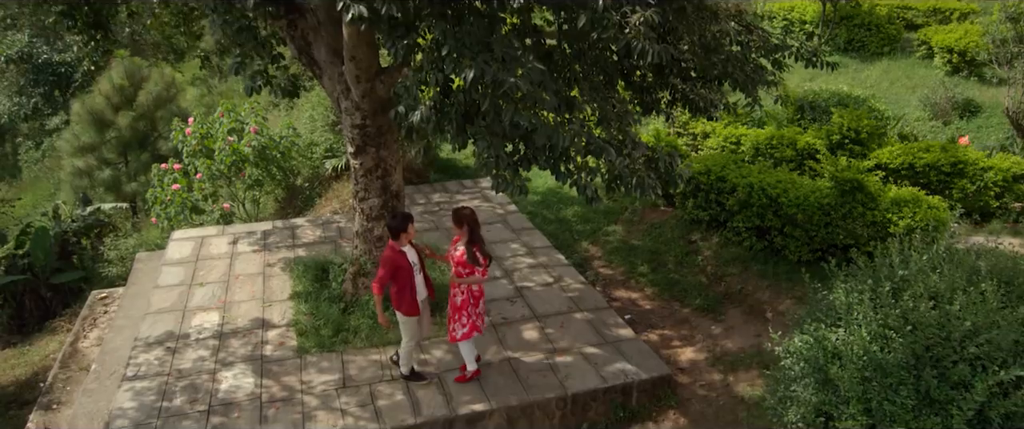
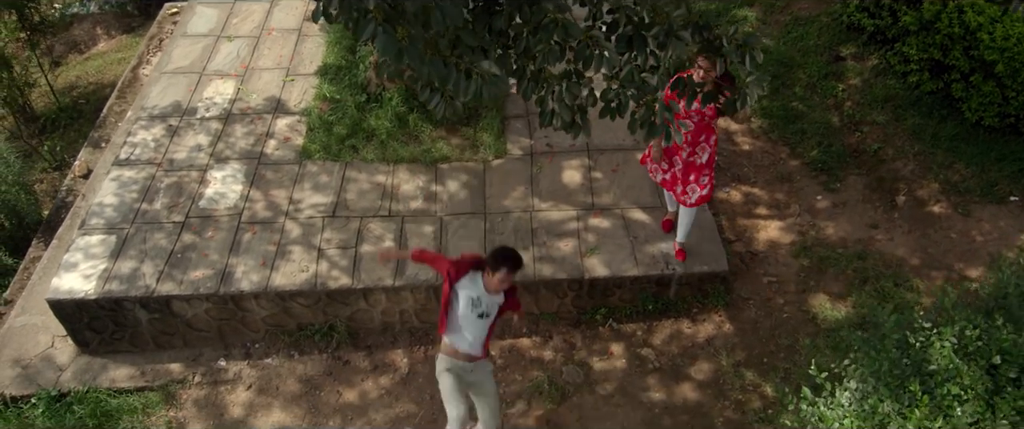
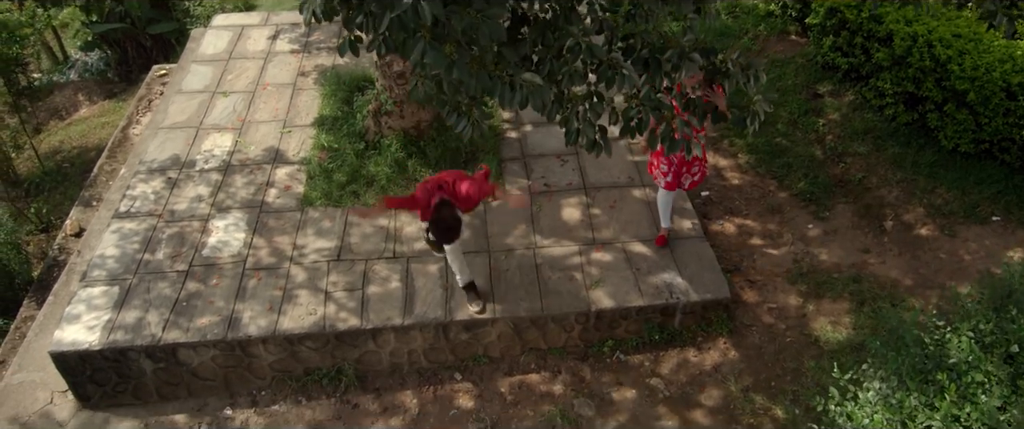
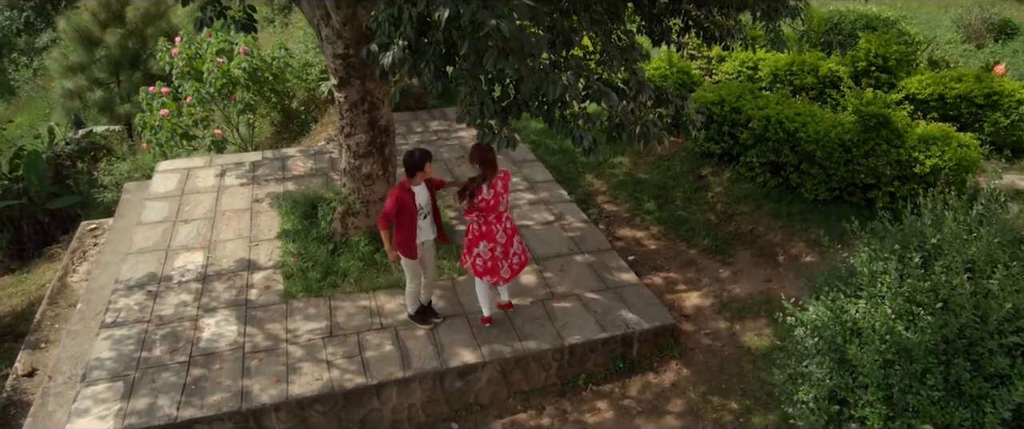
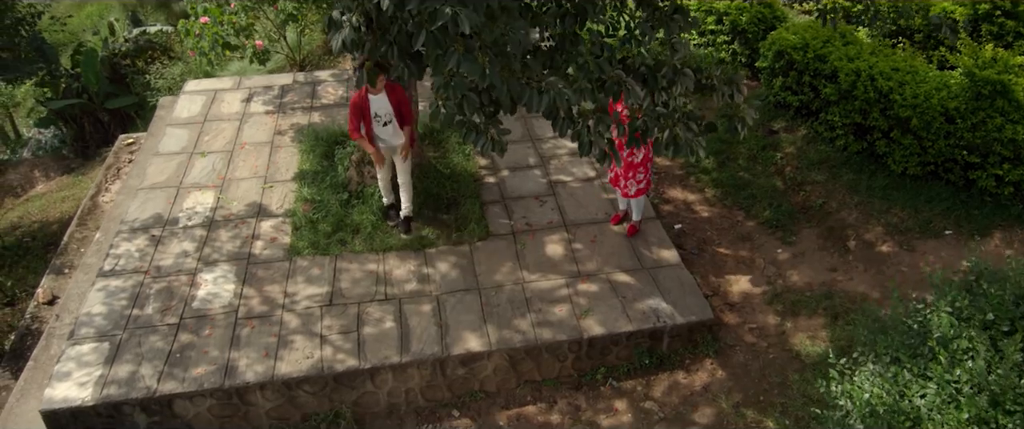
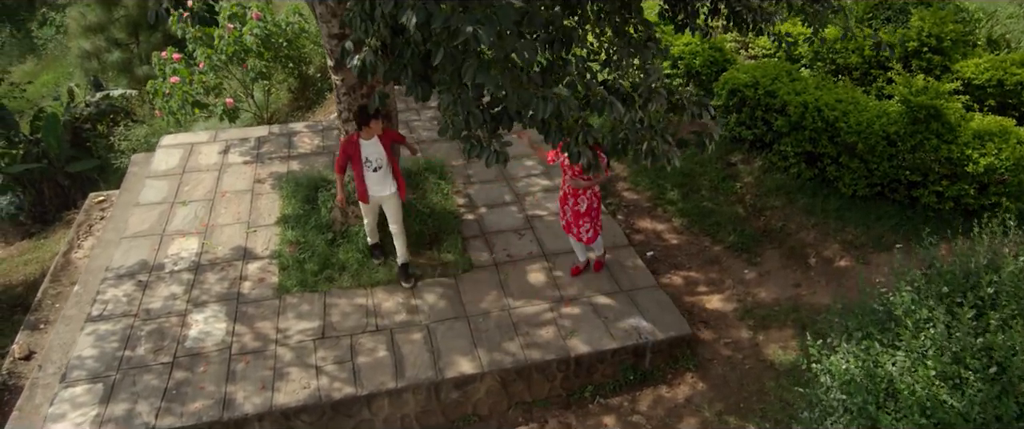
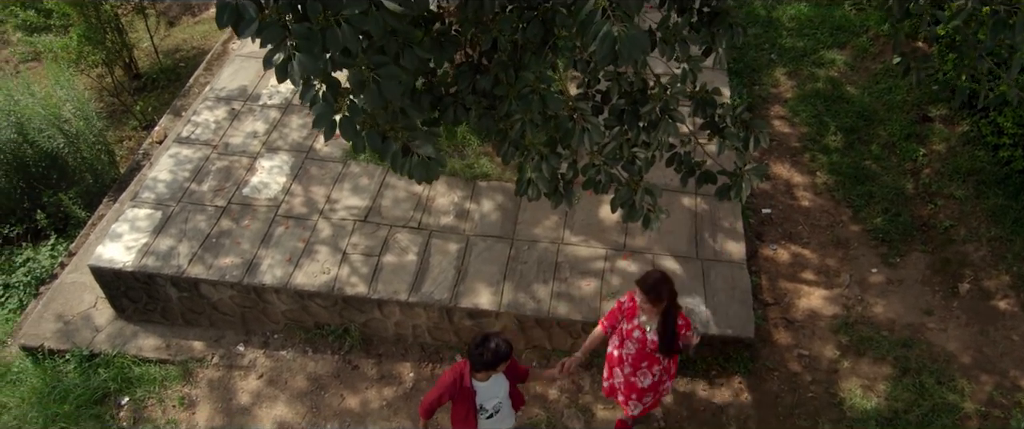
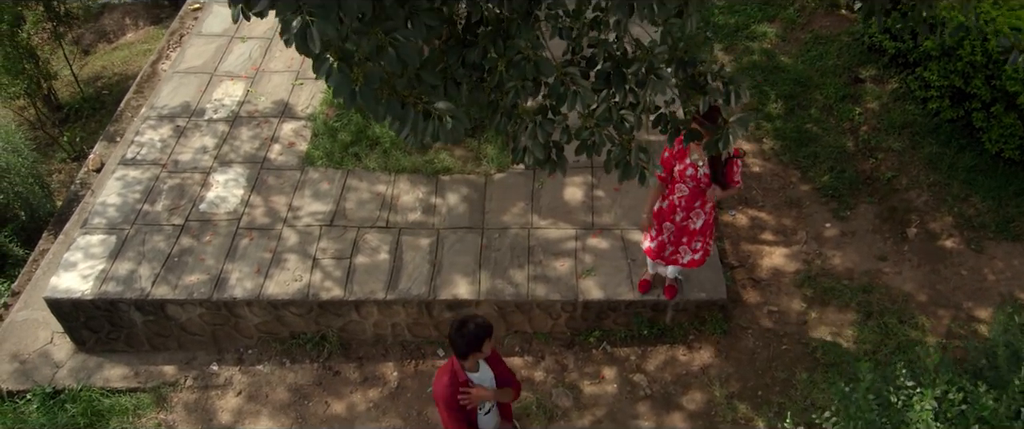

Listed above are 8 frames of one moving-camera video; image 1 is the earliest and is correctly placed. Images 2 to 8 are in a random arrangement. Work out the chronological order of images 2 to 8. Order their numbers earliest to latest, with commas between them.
4, 6, 5, 3, 2, 8, 7
